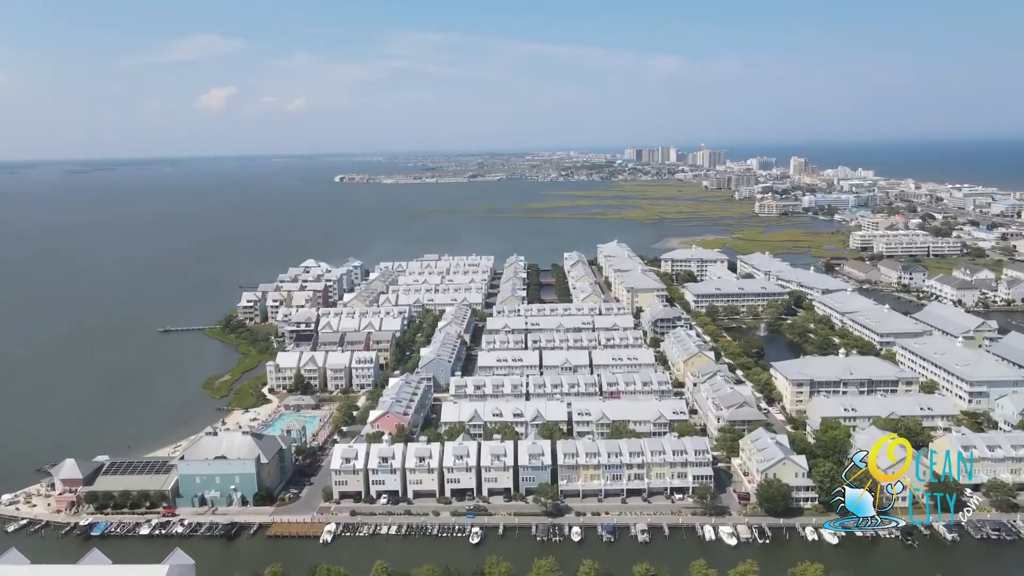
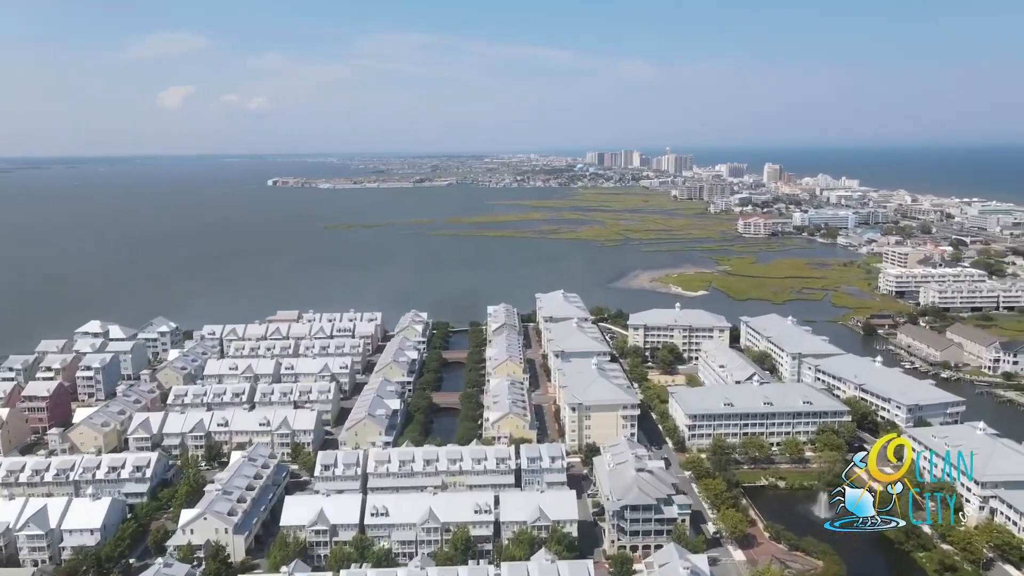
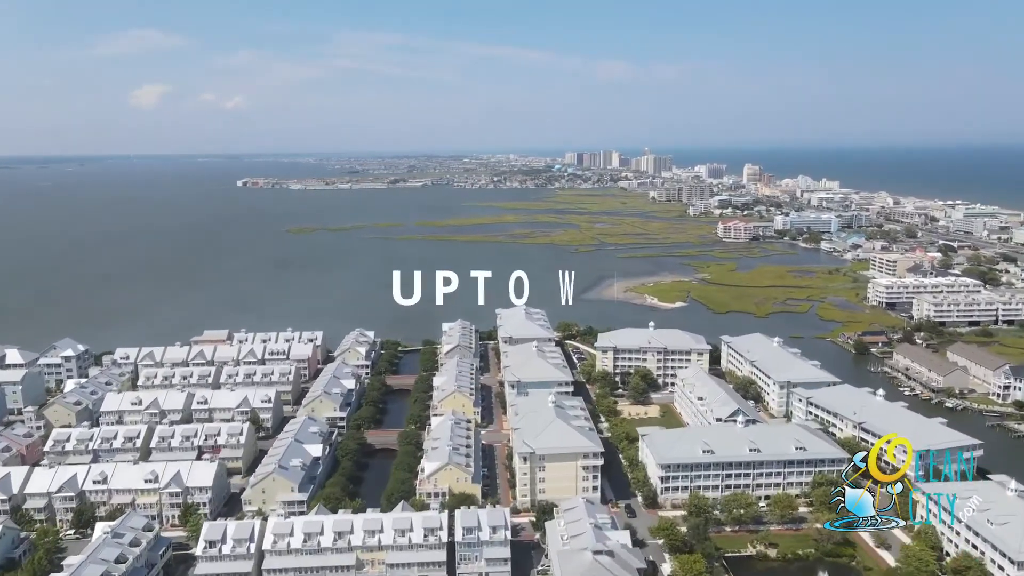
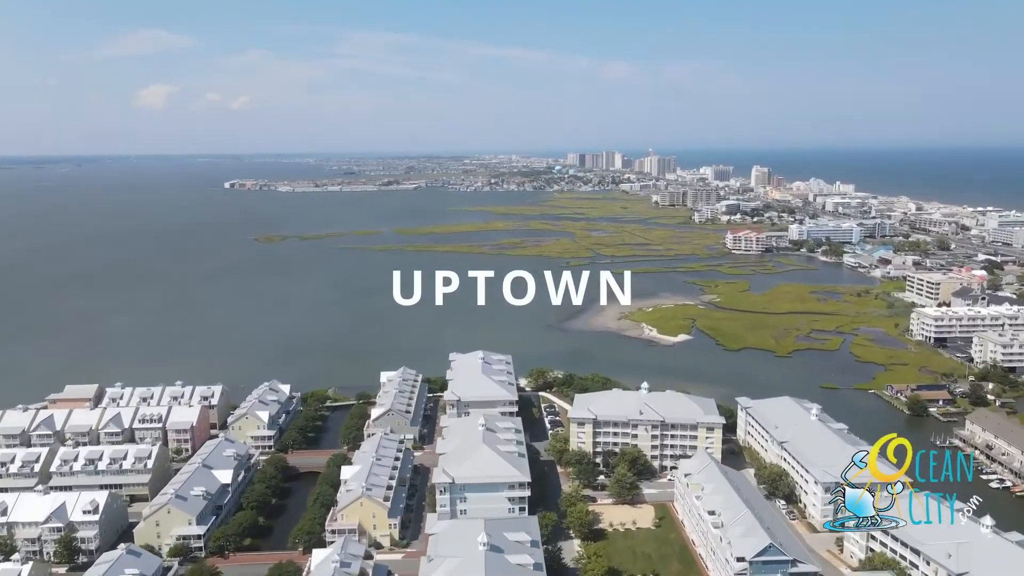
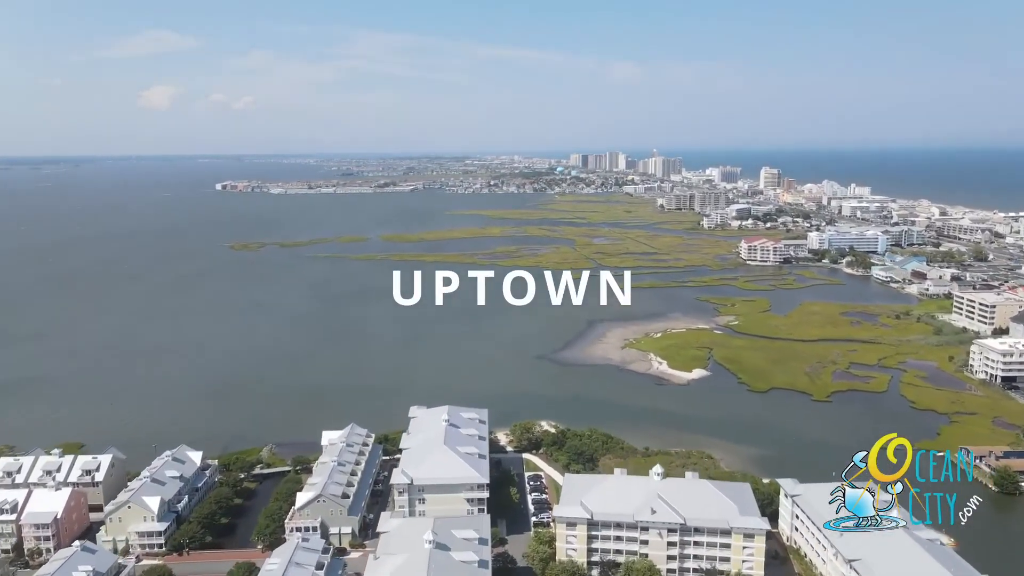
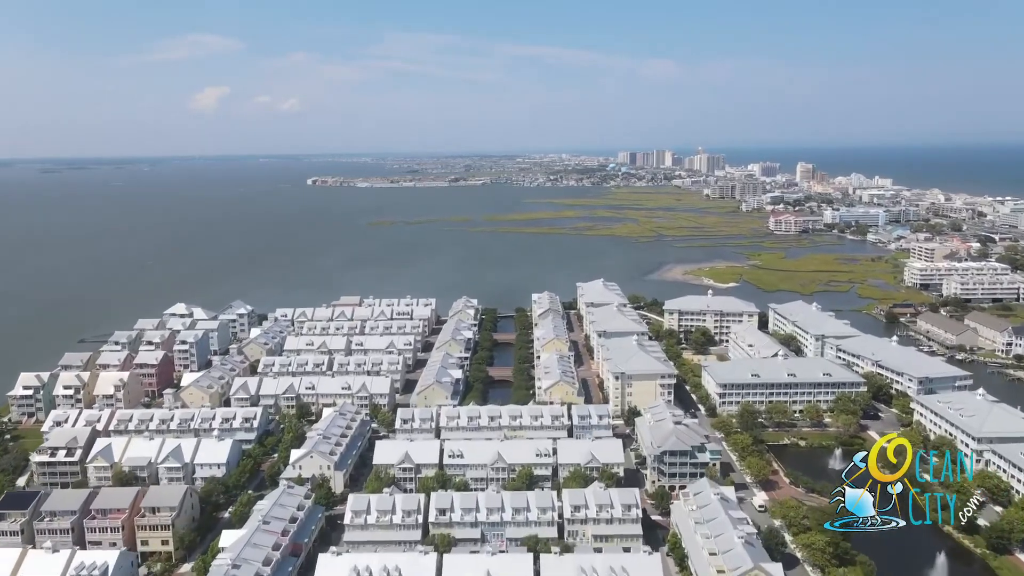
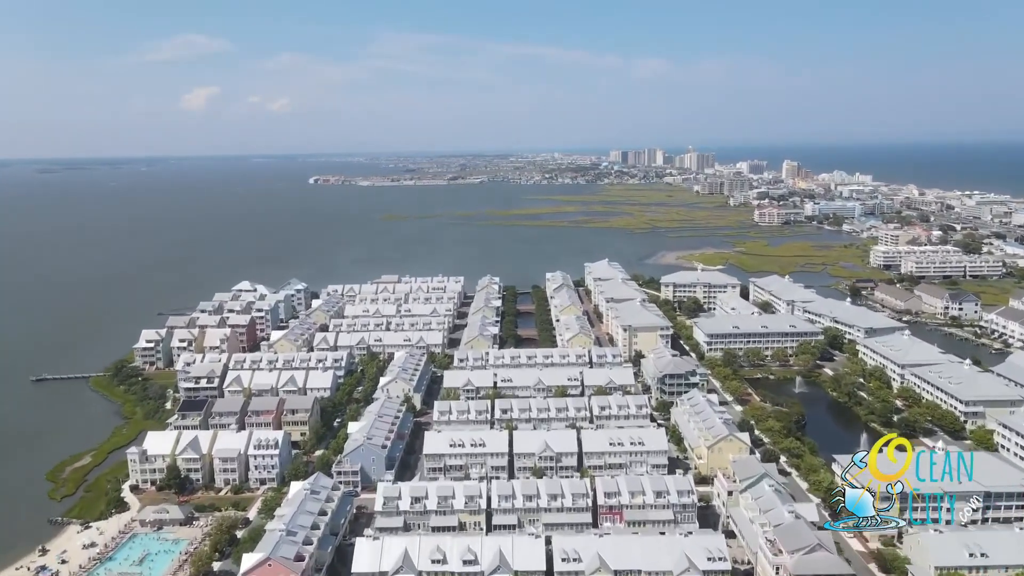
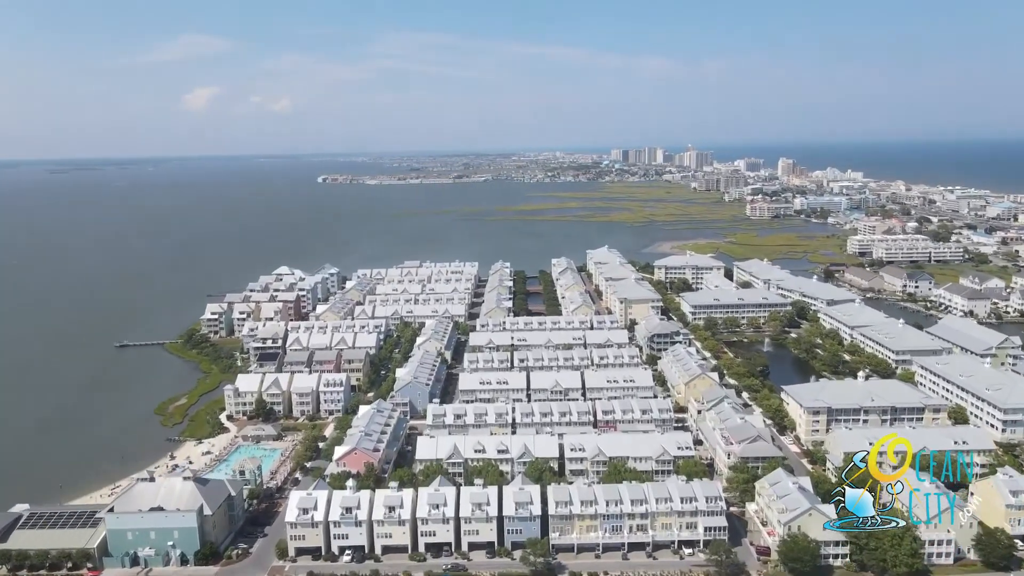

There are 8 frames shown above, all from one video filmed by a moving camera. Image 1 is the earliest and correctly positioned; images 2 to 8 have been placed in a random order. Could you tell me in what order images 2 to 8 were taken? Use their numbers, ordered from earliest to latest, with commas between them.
8, 7, 6, 2, 3, 4, 5
